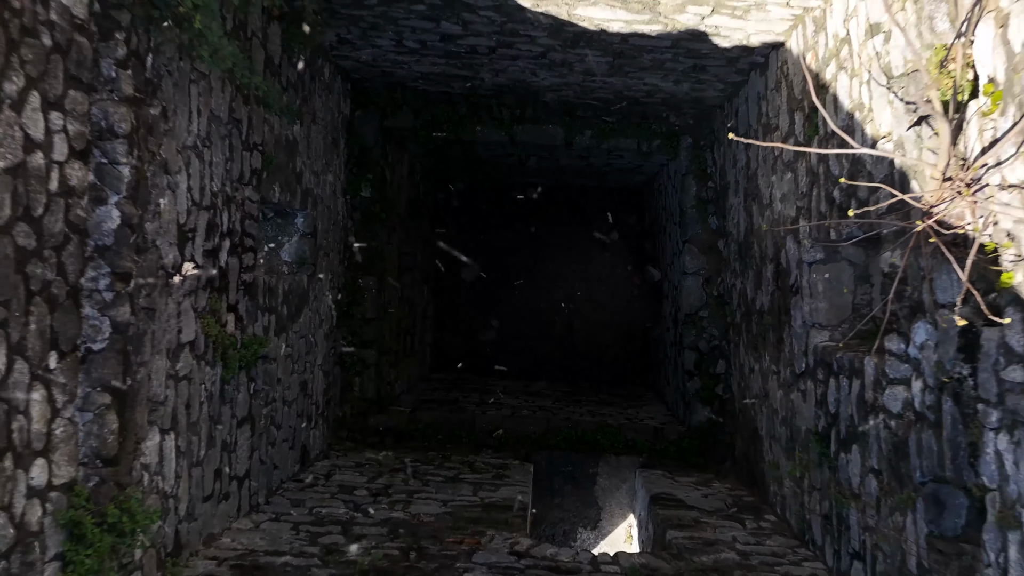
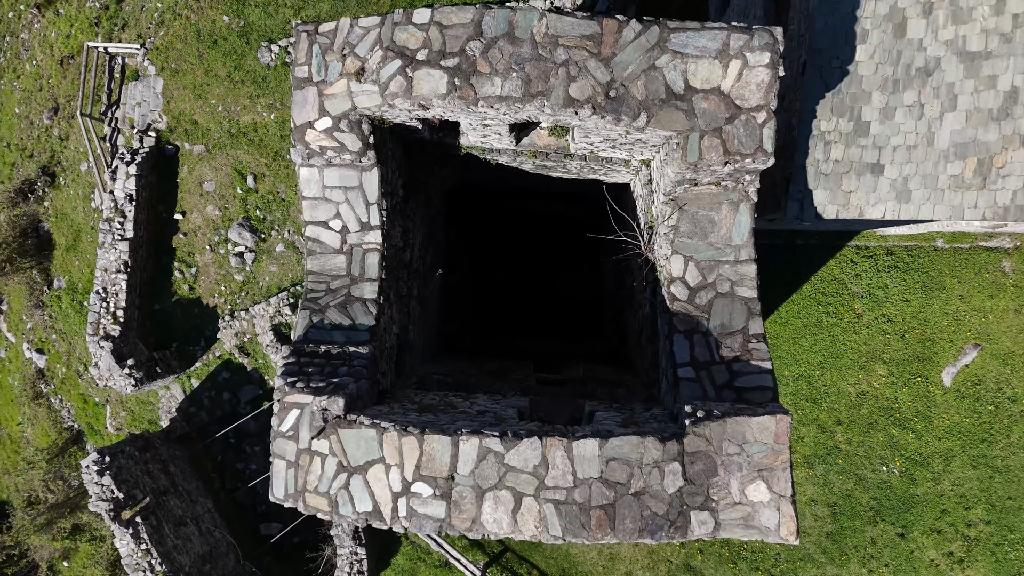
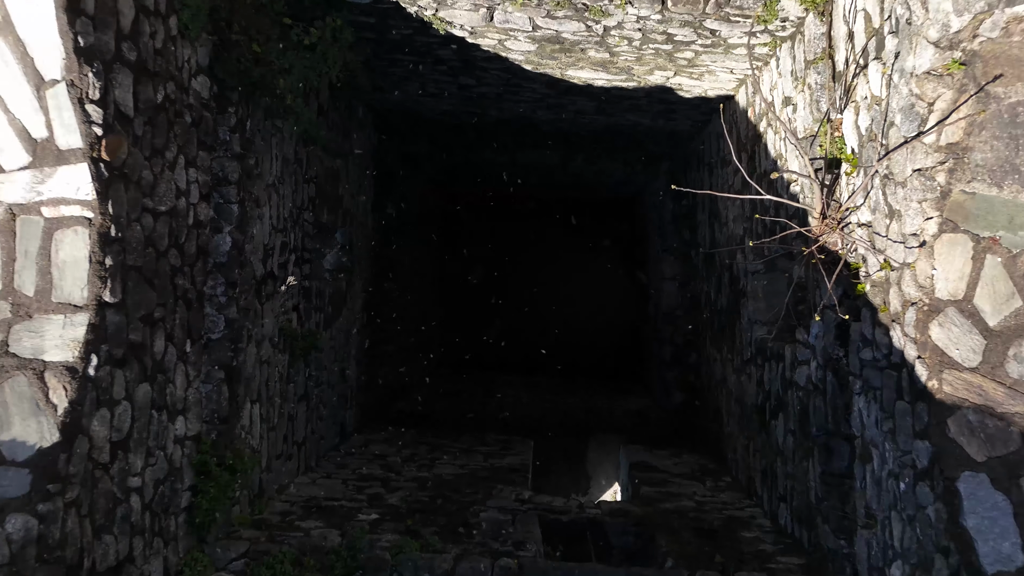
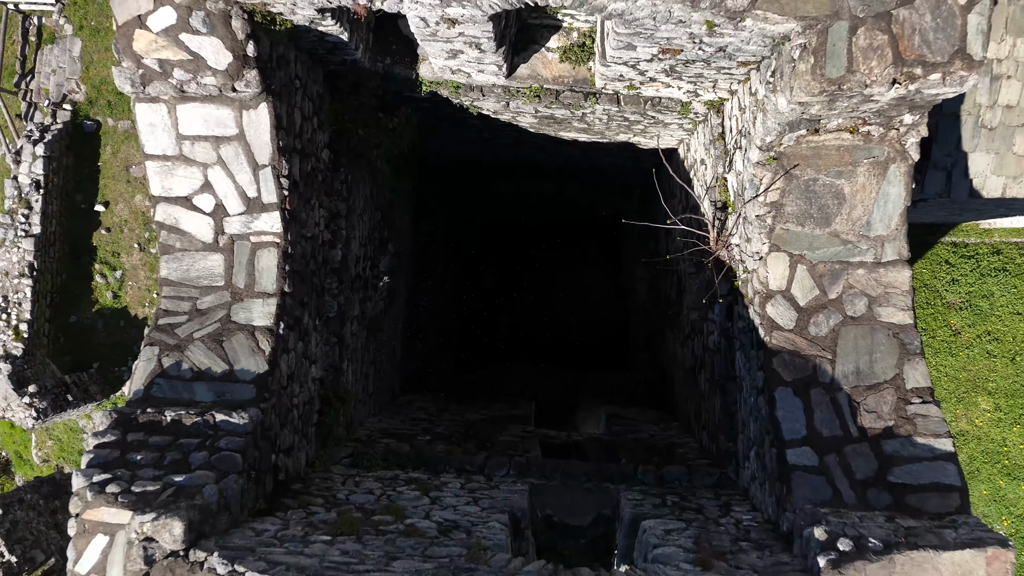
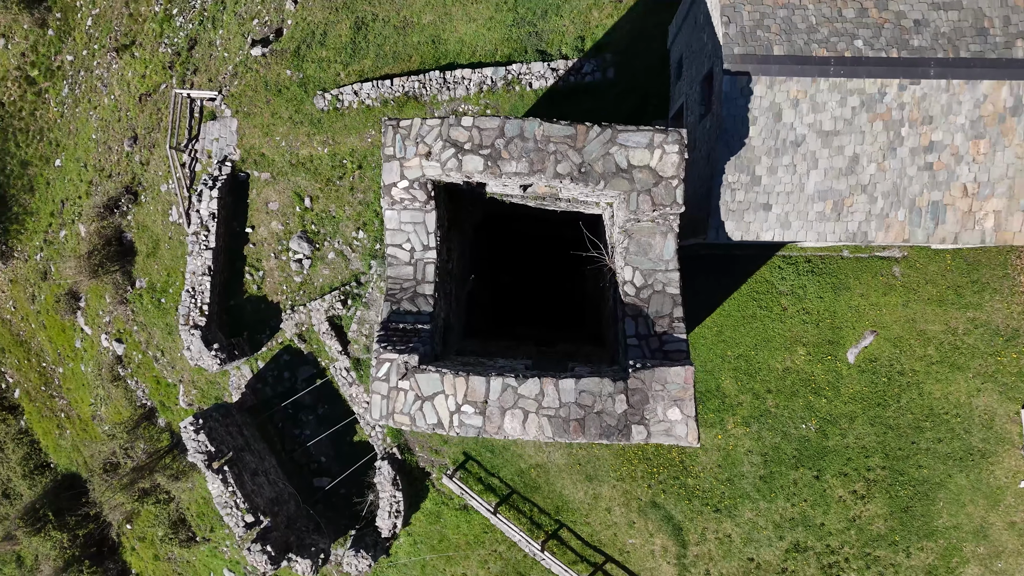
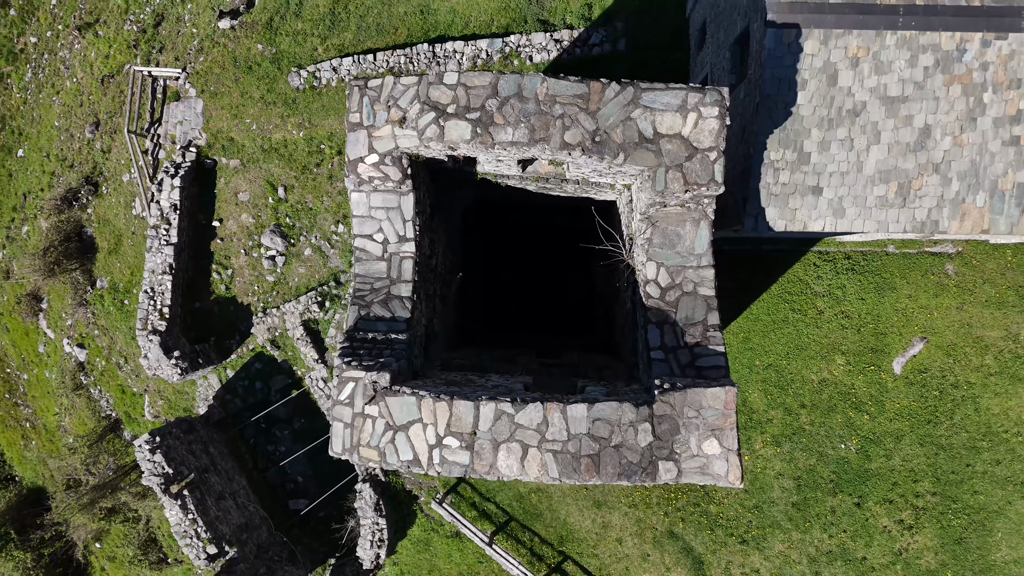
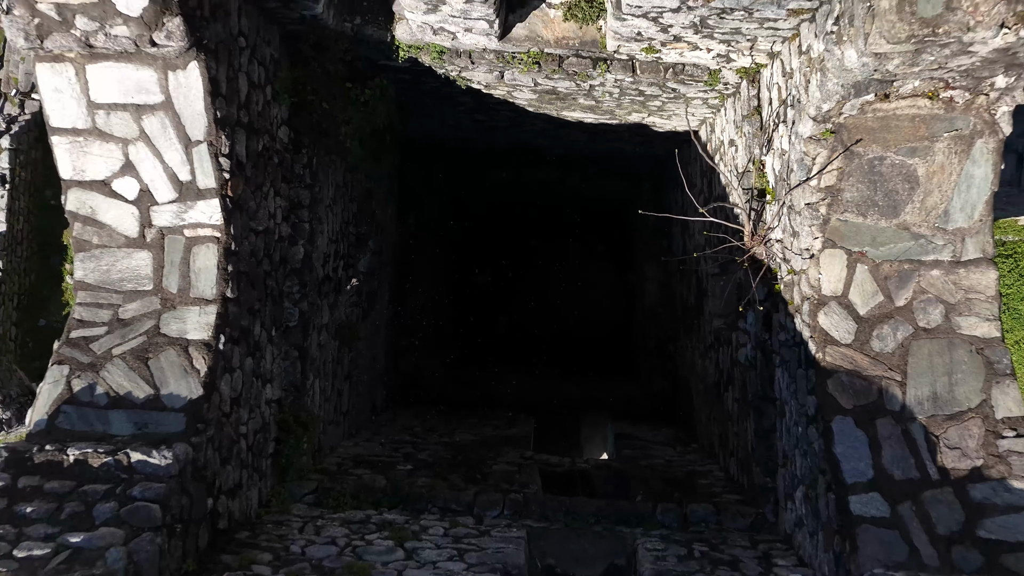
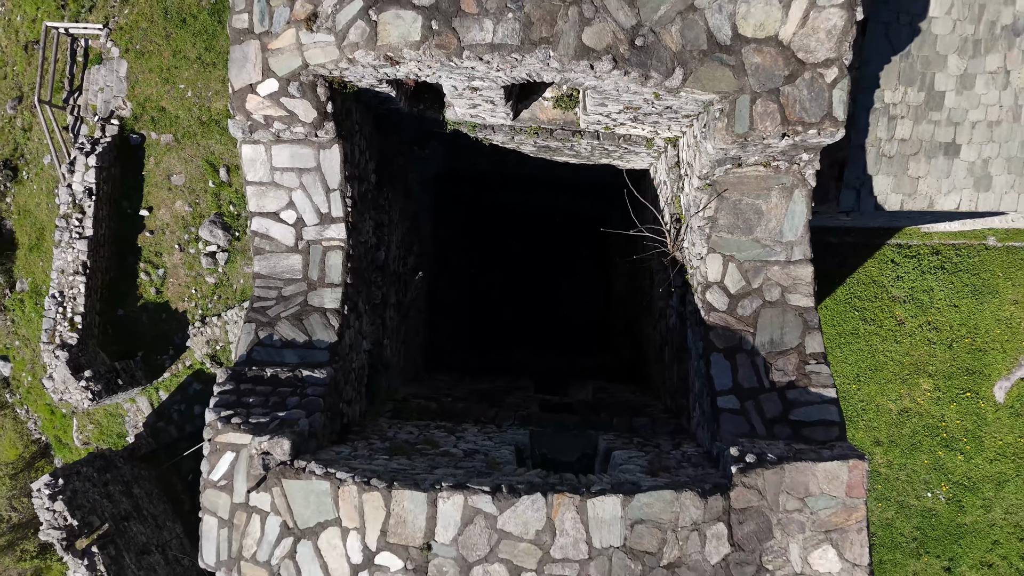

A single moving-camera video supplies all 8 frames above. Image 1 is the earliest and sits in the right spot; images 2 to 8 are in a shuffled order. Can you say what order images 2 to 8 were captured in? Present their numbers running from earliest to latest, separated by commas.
3, 7, 4, 8, 2, 6, 5
